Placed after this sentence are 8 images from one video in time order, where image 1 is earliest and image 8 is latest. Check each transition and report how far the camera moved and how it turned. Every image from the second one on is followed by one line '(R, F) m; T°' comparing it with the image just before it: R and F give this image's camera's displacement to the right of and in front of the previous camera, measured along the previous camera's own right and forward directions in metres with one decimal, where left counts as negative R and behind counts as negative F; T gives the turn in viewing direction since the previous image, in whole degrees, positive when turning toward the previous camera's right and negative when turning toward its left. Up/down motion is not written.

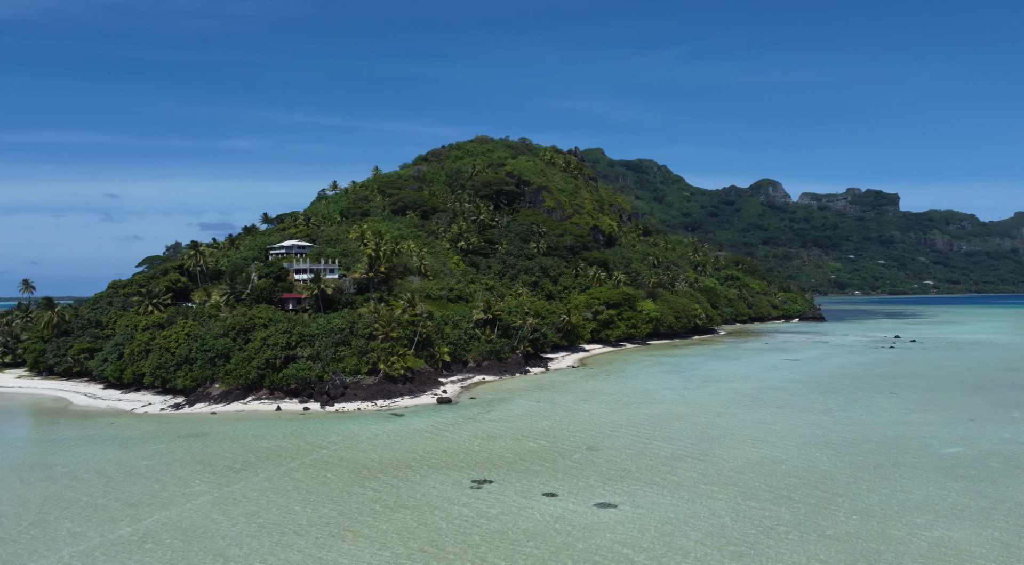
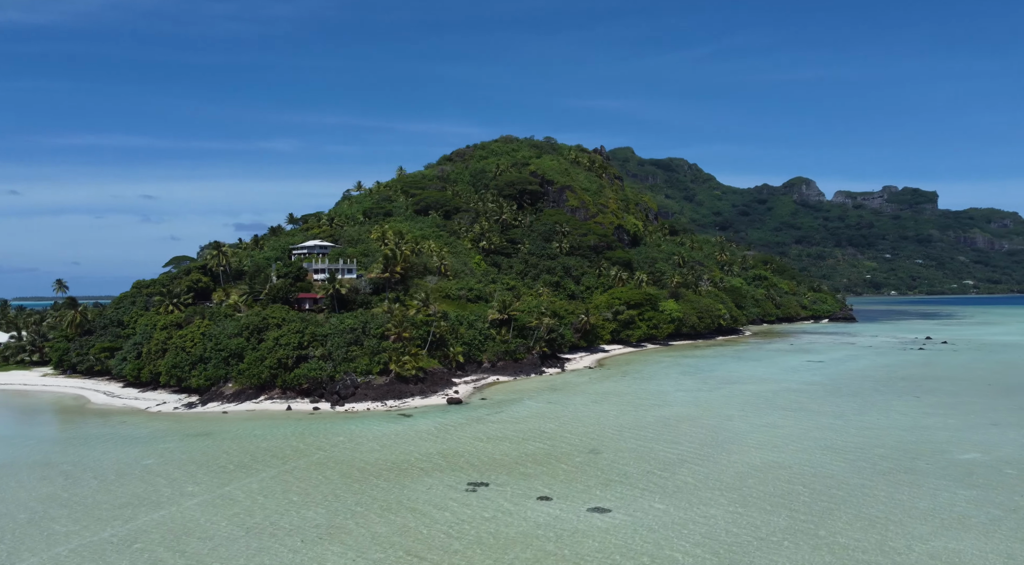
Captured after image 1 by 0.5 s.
(+1.2, +0.4) m; -2°
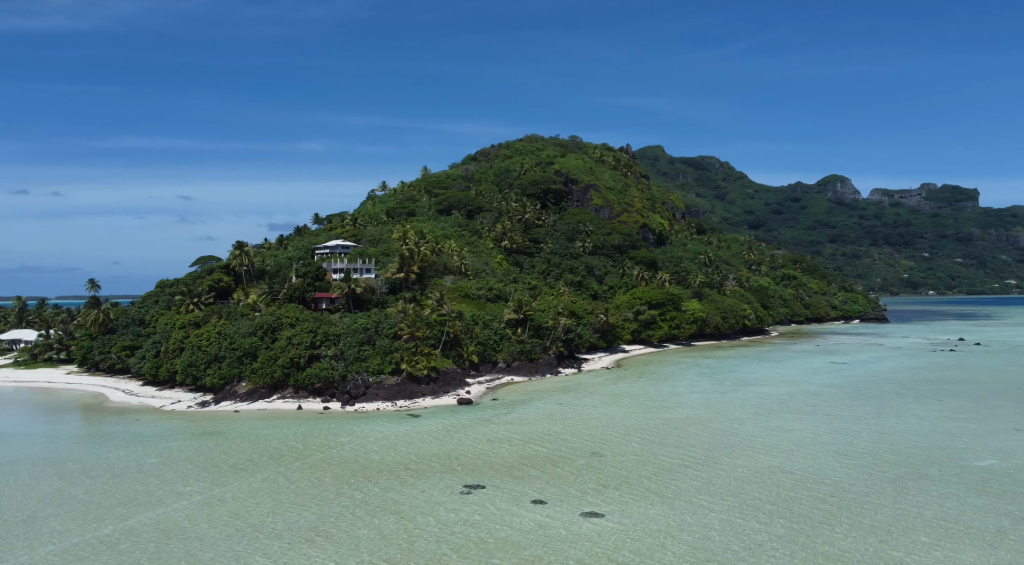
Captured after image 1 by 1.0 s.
(+1.2, +0.3) m; -2°
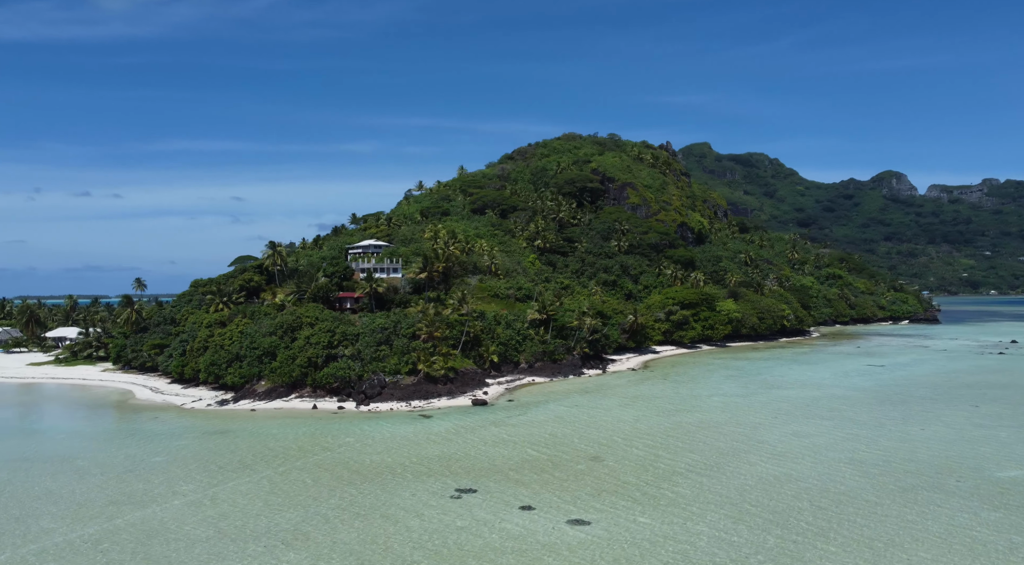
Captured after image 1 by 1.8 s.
(+1.9, +0.5) m; -3°
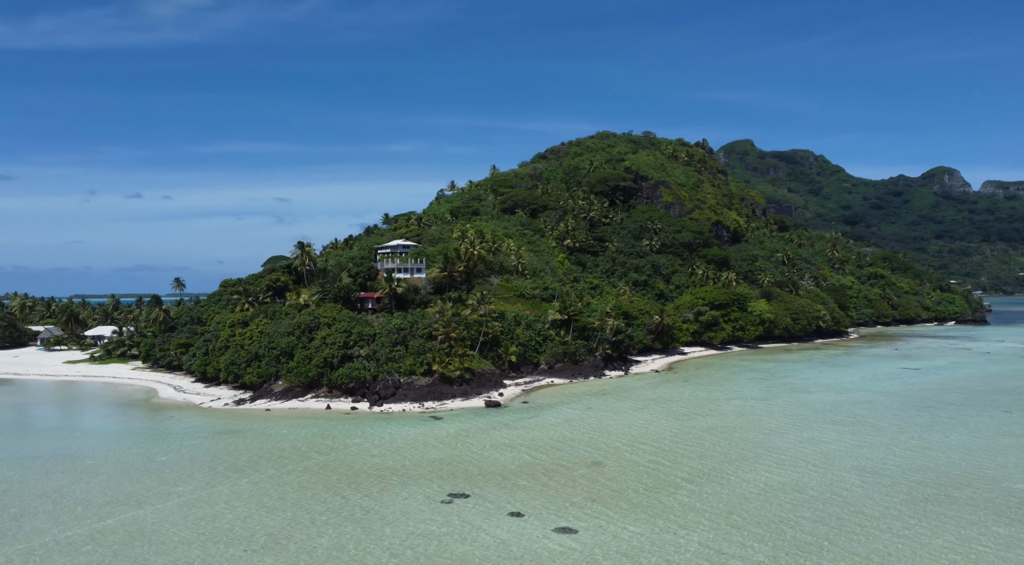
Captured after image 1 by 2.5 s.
(+1.7, +0.5) m; -3°
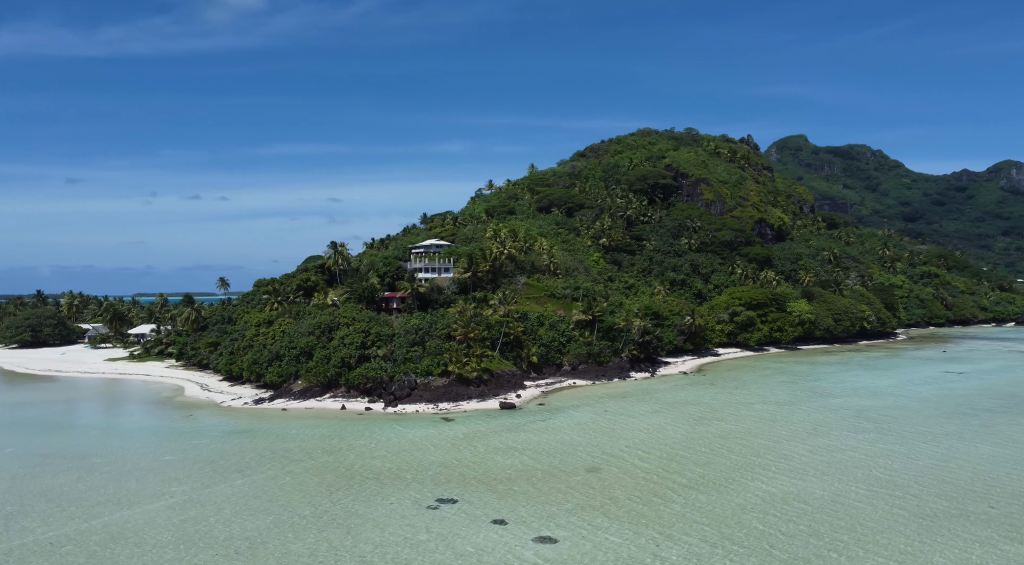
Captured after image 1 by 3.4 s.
(+2.1, +0.6) m; -3°
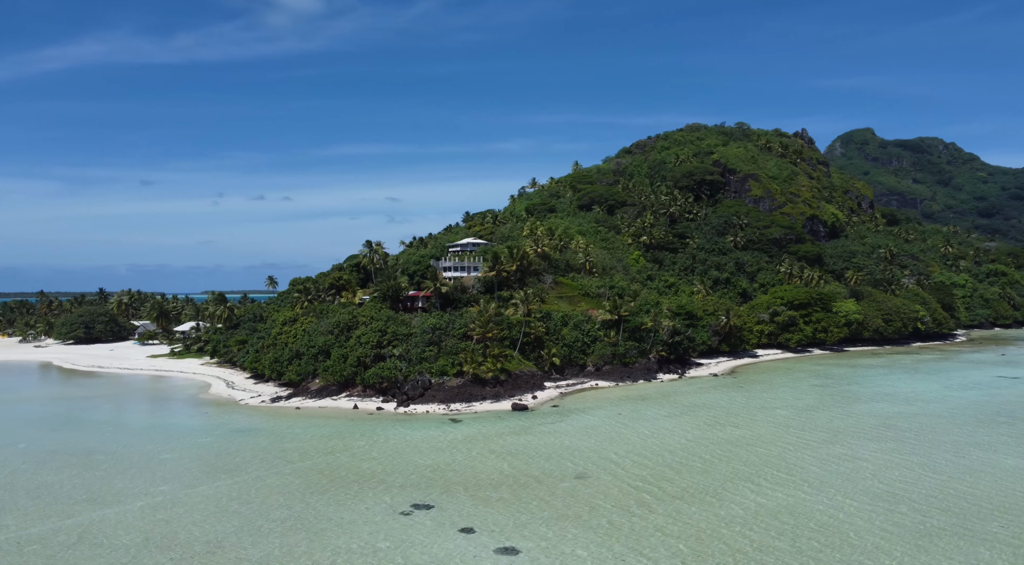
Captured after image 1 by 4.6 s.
(+2.8, +0.8) m; -4°
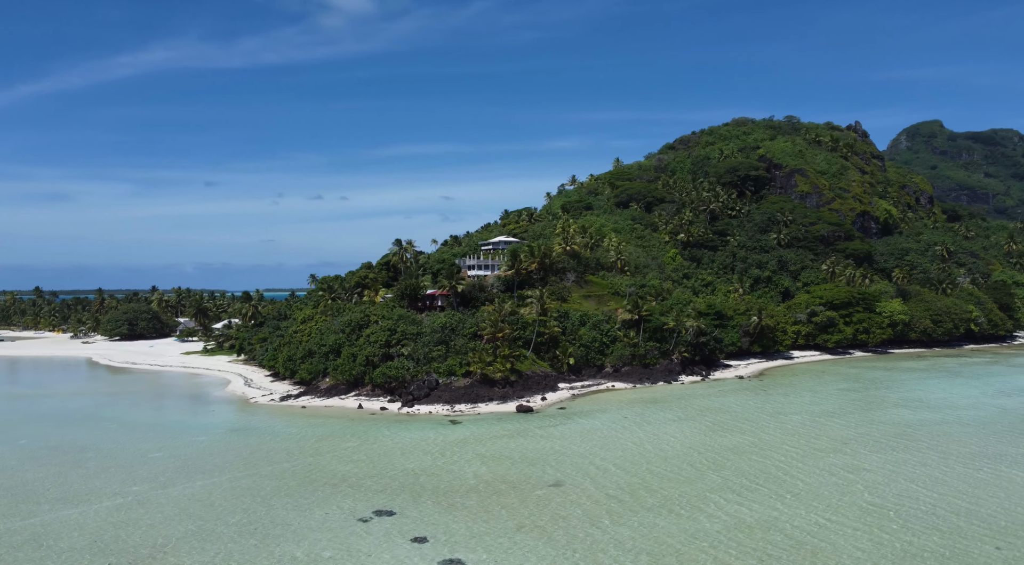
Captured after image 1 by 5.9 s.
(+3.0, +0.9) m; -4°
